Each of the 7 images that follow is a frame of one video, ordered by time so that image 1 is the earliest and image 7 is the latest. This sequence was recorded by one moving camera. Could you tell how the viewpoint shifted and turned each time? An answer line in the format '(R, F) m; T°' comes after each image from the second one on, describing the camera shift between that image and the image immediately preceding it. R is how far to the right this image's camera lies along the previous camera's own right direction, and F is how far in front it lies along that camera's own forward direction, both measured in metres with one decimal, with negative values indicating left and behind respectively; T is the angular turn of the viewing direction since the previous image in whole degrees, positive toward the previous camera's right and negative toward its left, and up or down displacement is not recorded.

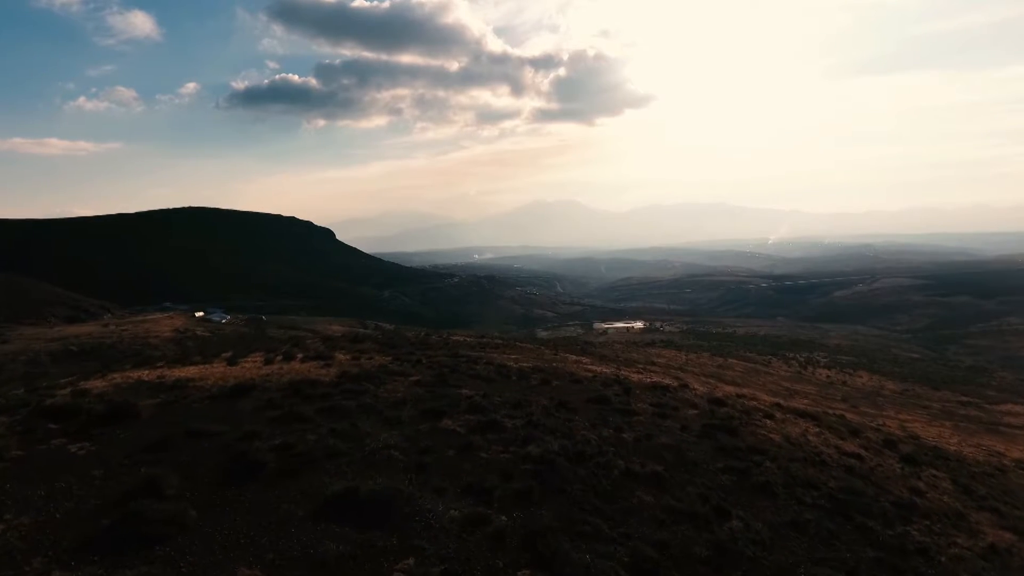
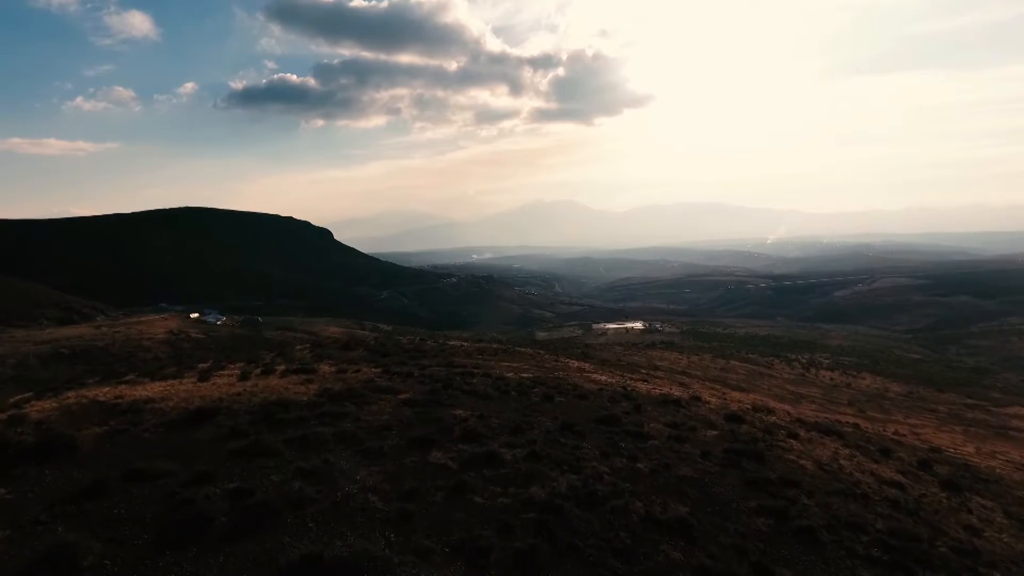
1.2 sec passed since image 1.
(0.0, +1.6) m; 0°
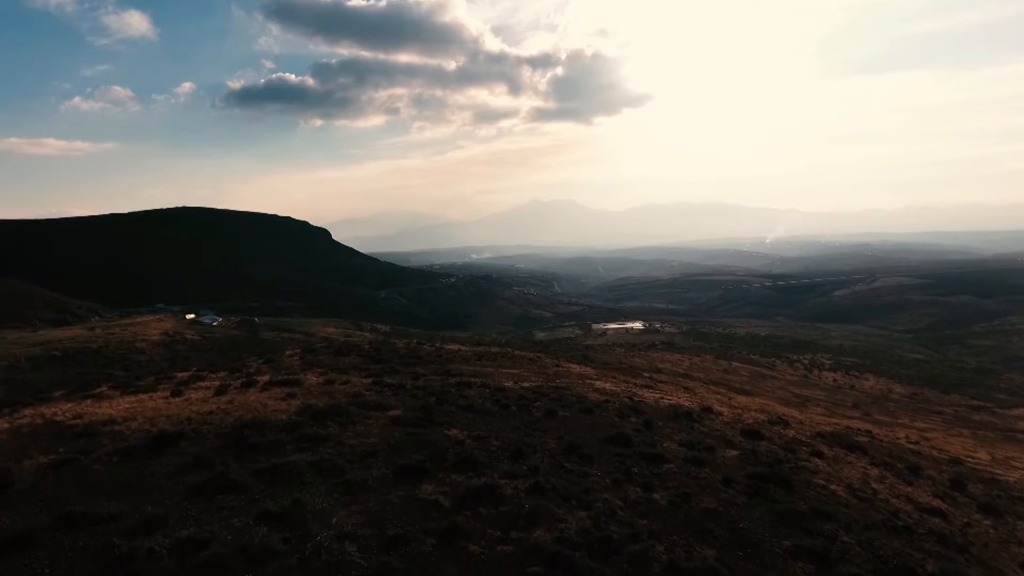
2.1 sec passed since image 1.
(0.0, +1.3) m; 0°
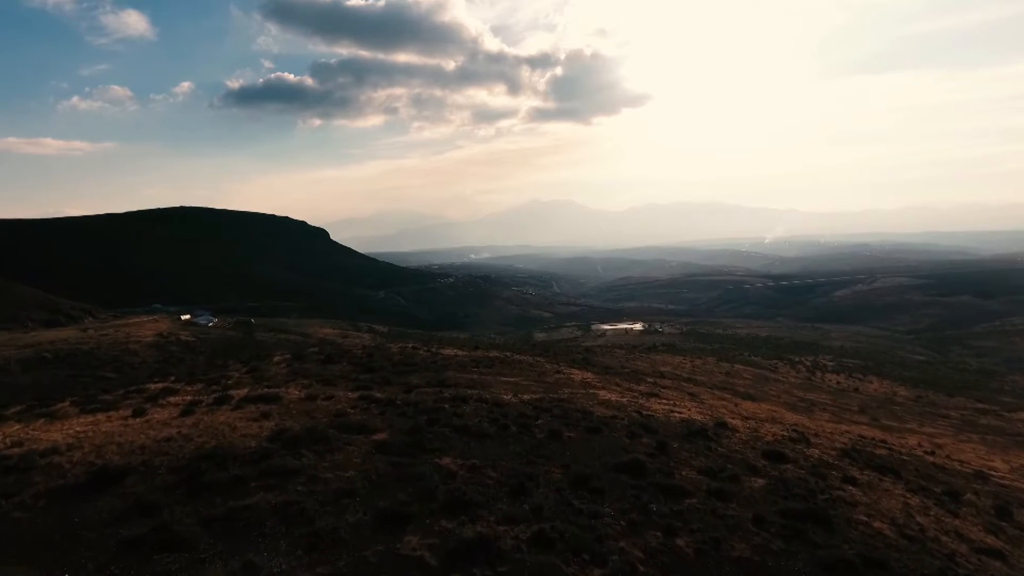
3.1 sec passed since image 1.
(0.0, +1.5) m; 0°
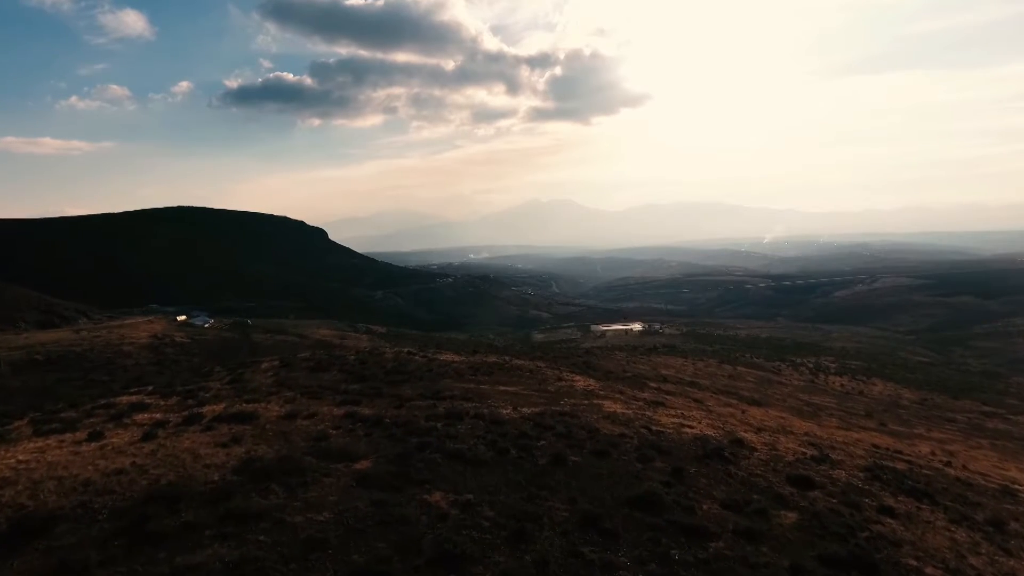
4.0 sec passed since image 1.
(0.0, +1.4) m; 0°
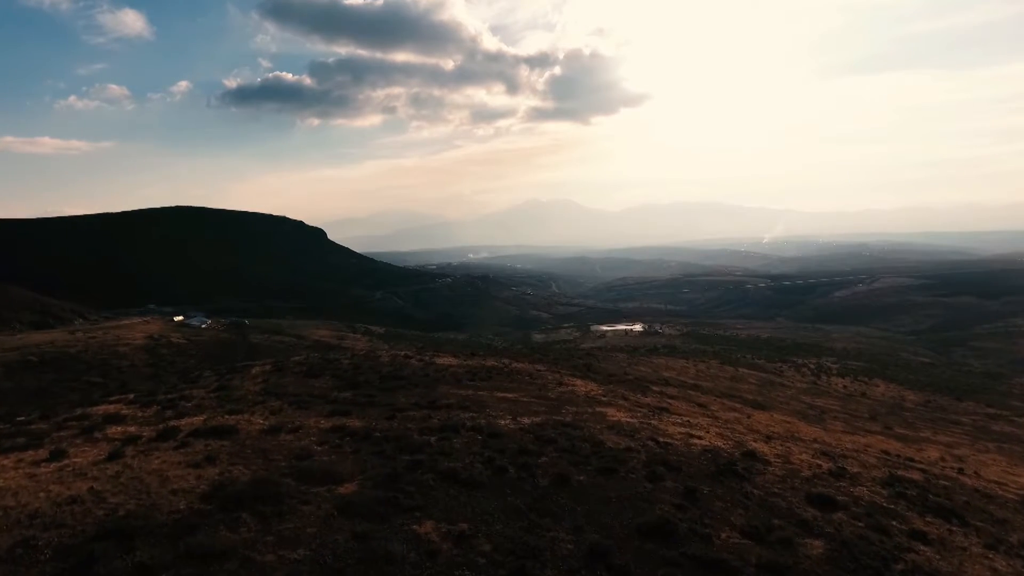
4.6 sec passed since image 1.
(0.0, +1.0) m; 0°
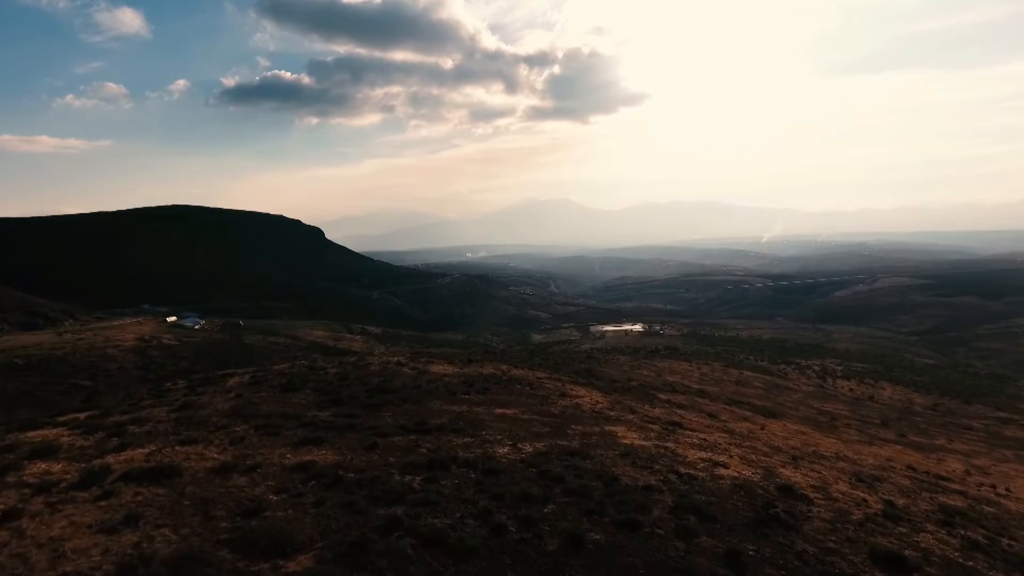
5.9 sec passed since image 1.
(0.0, +2.3) m; 0°
